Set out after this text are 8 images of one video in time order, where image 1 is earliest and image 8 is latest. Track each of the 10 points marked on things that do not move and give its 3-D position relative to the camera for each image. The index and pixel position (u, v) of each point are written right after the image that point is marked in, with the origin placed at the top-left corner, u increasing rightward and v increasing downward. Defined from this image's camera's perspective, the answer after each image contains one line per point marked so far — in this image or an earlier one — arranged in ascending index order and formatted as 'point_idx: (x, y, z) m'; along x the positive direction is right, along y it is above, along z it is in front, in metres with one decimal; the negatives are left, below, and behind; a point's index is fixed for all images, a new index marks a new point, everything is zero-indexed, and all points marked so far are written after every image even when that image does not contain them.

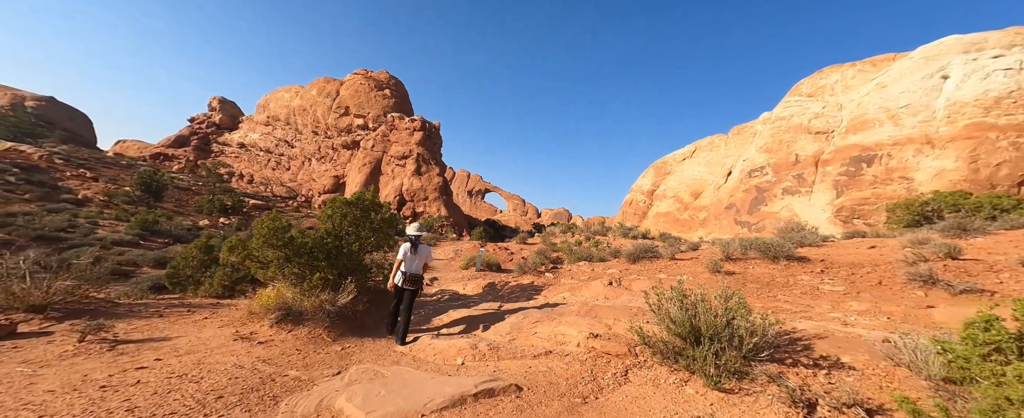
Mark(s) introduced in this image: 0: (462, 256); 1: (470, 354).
0: (-1.8, -1.6, +12.2) m
1: (-0.4, -1.5, +3.6) m
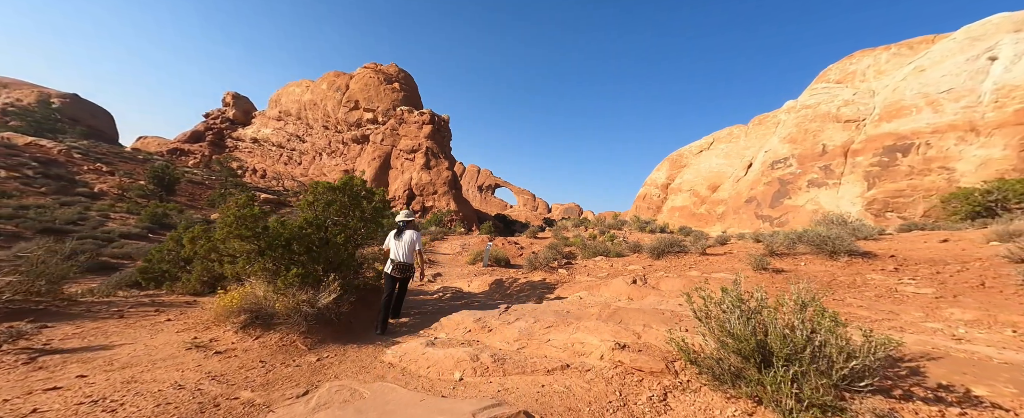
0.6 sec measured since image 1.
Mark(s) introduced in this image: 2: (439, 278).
0: (-1.4, -1.4, +11.7) m
1: (-0.3, -1.3, +3.0) m
2: (-1.6, -1.5, +7.7) m
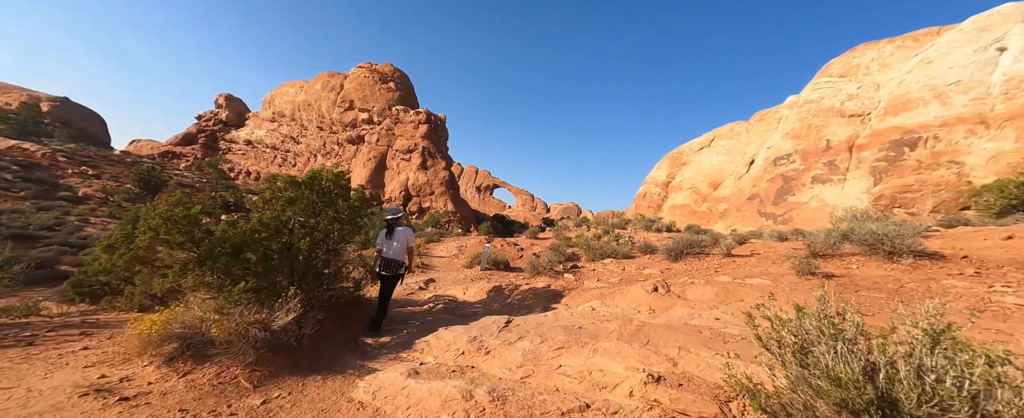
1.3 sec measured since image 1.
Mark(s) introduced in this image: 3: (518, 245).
0: (-1.5, -1.3, +11.0) m
1: (-0.3, -1.3, +2.3) m
2: (-1.6, -1.5, +7.0) m
3: (+0.2, -1.2, +12.1) m
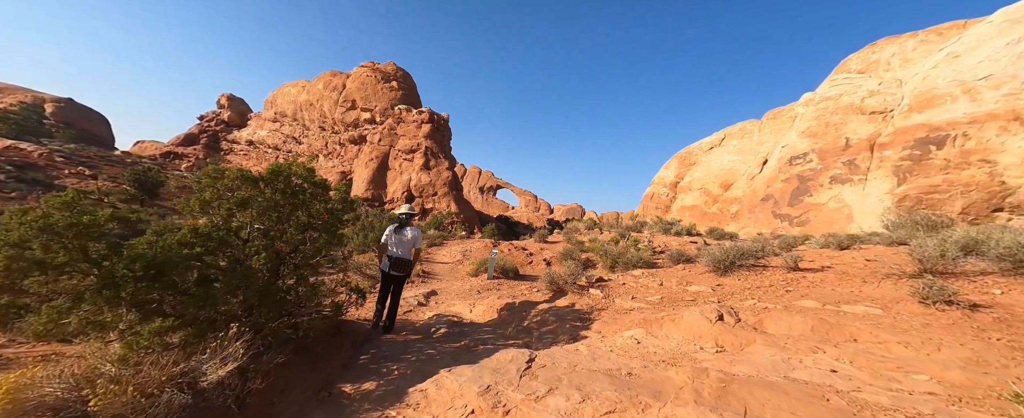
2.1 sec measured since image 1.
0: (-1.2, -1.4, +10.2) m
1: (-0.2, -1.3, +1.4) m
2: (-1.4, -1.5, +6.2) m
3: (+0.5, -1.3, +11.2) m
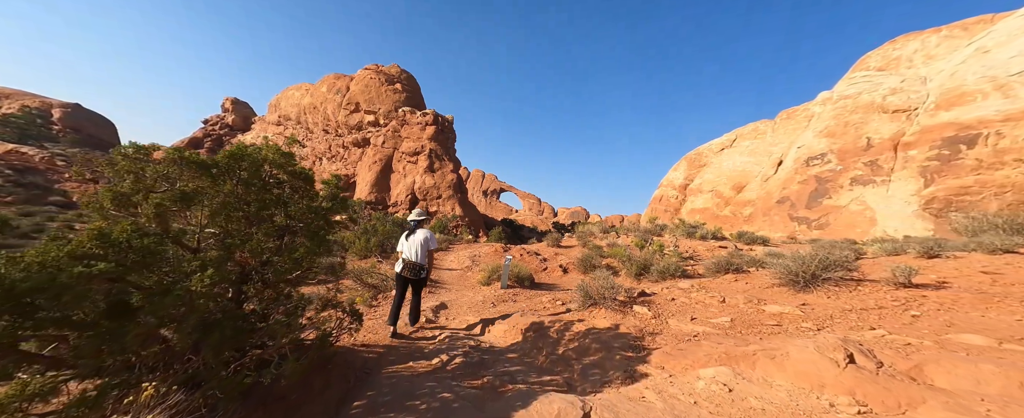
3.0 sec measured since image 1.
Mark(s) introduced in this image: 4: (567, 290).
0: (-0.8, -1.5, +9.4) m
1: (+0.1, -1.3, +0.6) m
2: (-1.1, -1.6, +5.4) m
3: (+0.8, -1.3, +10.4) m
4: (+1.2, -1.7, +7.5) m
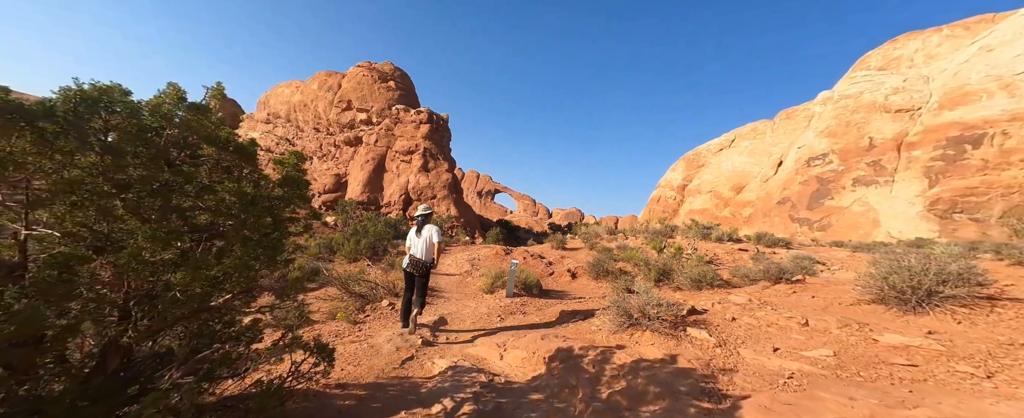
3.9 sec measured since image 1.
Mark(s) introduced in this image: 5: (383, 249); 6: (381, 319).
0: (-0.8, -1.4, +8.5) m
1: (+0.3, -1.3, -0.2) m
2: (-0.9, -1.5, +4.6) m
3: (+0.9, -1.3, +9.6) m
4: (+1.3, -1.7, +6.7) m
5: (-4.8, -1.5, +13.1) m
6: (-1.7, -1.5, +4.7) m
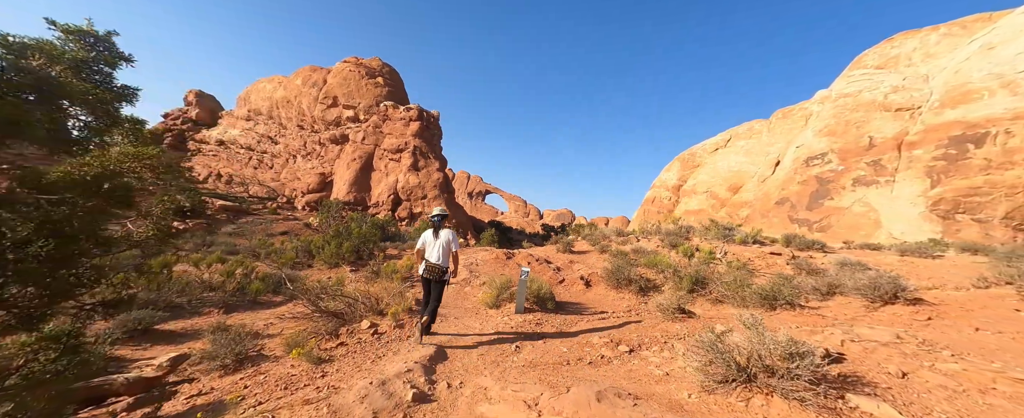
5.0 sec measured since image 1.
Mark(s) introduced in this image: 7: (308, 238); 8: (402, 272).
0: (-0.7, -1.4, +7.4) m
1: (+0.7, -1.2, -1.3) m
2: (-0.7, -1.5, +3.4) m
3: (+0.9, -1.3, +8.5) m
4: (+1.4, -1.6, +5.6) m
5: (-4.8, -1.5, +11.9) m
6: (-1.5, -1.4, +3.5) m
7: (-8.3, -1.2, +14.6) m
8: (-2.3, -1.3, +7.4) m
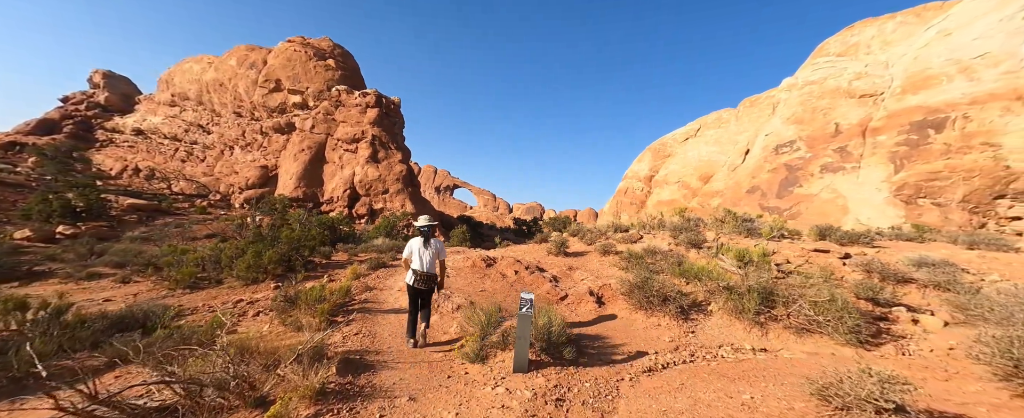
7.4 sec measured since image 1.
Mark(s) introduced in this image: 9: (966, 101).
0: (-0.9, -1.3, +5.2) m
1: (+1.3, -1.2, -3.3) m
2: (-0.6, -1.5, +1.2) m
3: (+0.6, -1.1, +6.4) m
4: (+1.4, -1.5, +3.6) m
5: (-5.5, -1.4, +9.3) m
6: (-1.4, -1.4, +1.3) m
7: (-9.2, -1.1, +11.6) m
8: (-2.5, -1.3, +5.0) m
9: (+24.2, +5.6, +18.5) m
